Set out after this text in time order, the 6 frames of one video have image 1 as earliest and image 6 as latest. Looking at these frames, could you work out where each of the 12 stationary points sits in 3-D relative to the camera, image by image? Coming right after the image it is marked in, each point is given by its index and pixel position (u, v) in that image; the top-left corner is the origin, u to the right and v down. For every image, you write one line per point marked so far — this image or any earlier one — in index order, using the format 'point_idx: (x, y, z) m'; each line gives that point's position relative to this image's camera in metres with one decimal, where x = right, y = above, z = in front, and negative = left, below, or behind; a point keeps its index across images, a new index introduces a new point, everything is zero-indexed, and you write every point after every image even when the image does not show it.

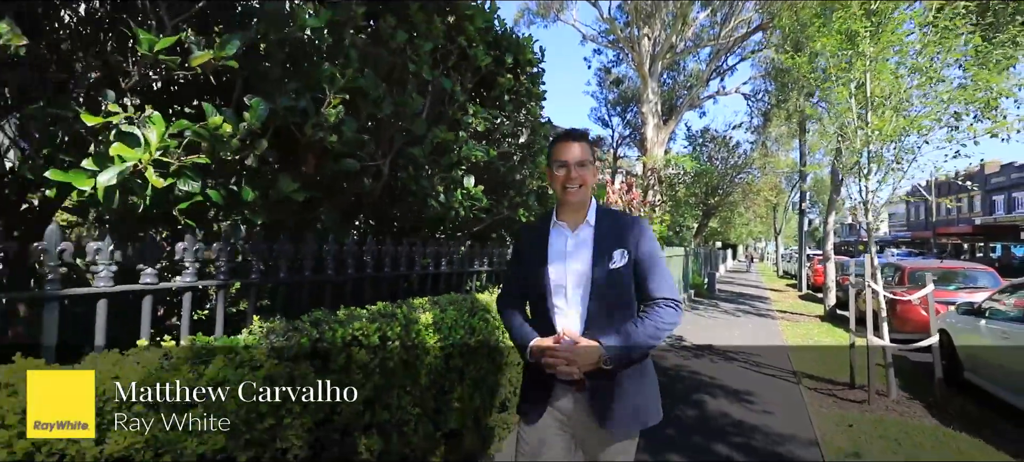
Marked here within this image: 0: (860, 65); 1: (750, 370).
0: (+5.3, +2.6, +7.3) m
1: (+4.9, -2.9, +9.8) m
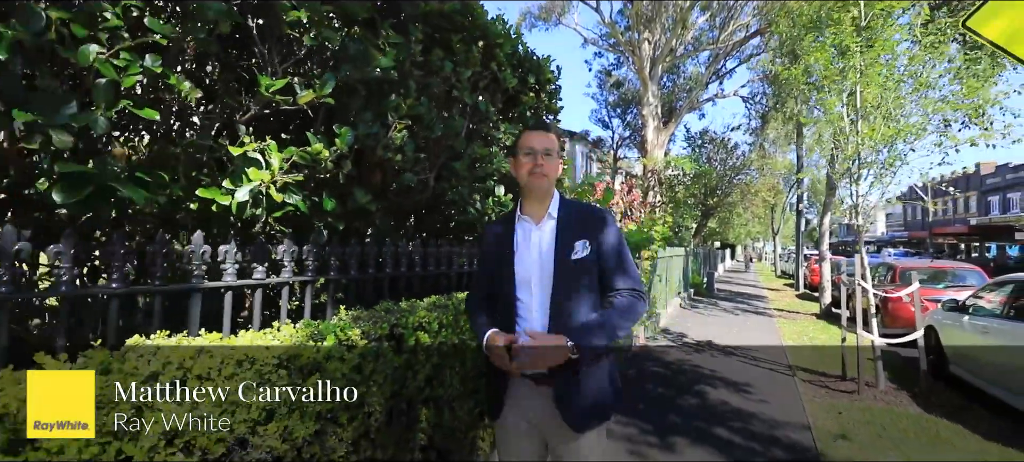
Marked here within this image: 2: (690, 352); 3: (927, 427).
0: (+5.6, +2.5, +7.9) m
1: (+5.1, -2.9, +10.4) m
2: (+4.2, -2.9, +11.3) m
3: (+6.1, -2.9, +7.1) m
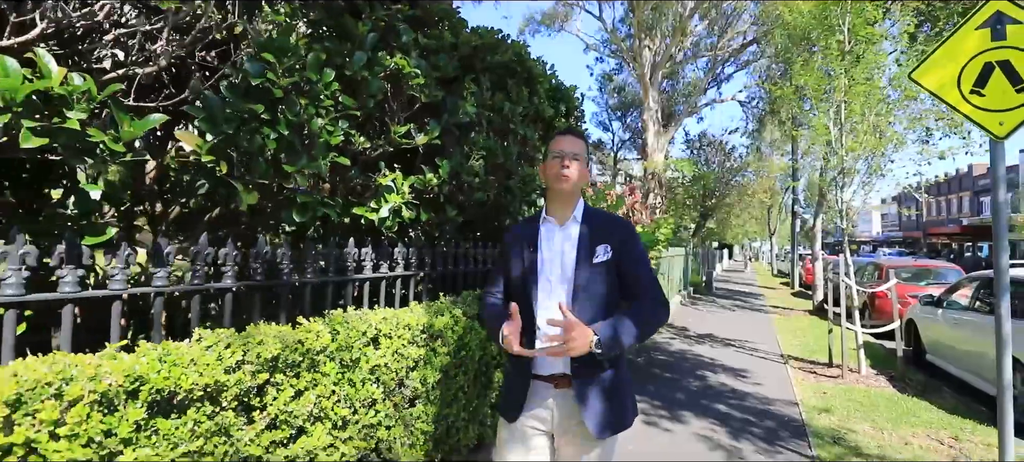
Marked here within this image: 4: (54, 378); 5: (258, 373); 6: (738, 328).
0: (+6.0, +2.5, +9.0) m
1: (+5.6, -3.0, +11.5) m
2: (+4.6, -2.9, +12.4) m
3: (+6.6, -3.0, +8.2) m
4: (-1.7, -0.5, +1.8) m
5: (-1.3, -0.7, +2.4) m
6: (+7.0, -3.0, +14.7) m
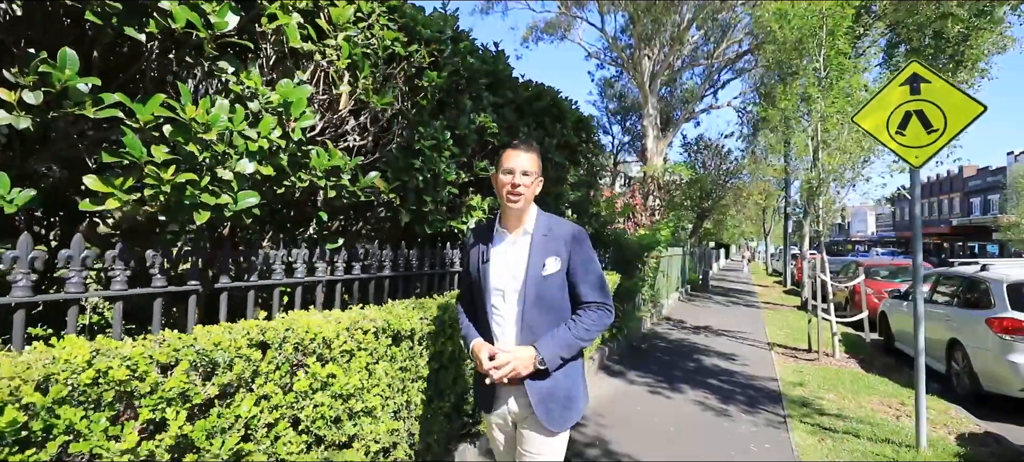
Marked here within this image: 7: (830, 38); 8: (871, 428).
0: (+6.6, +2.4, +10.6) m
1: (+6.1, -3.0, +13.1) m
2: (+5.1, -3.0, +14.0) m
3: (+7.2, -3.0, +9.8) m
4: (-1.2, -0.6, +3.3) m
5: (-0.7, -0.8, +4.0) m
6: (+7.5, -3.1, +16.3) m
7: (+7.3, +4.6, +11.0) m
8: (+5.3, -2.9, +7.2) m
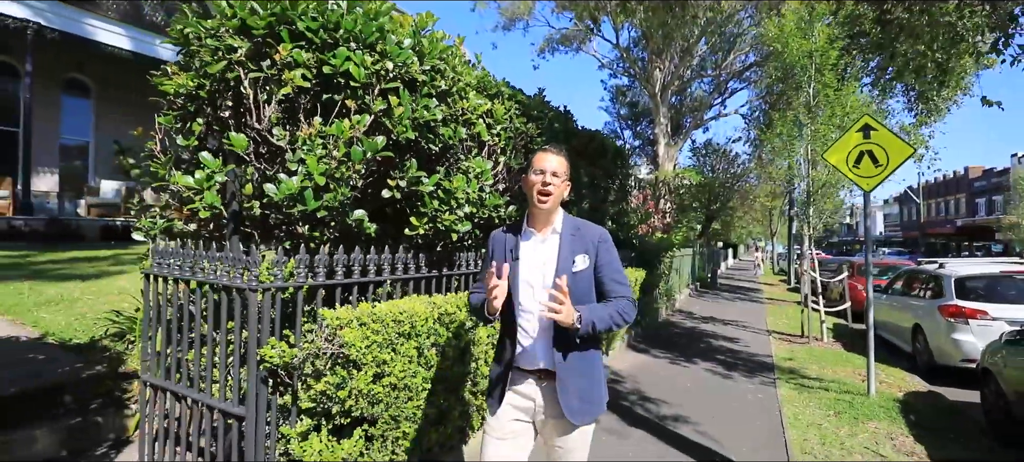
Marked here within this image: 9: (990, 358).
0: (+7.8, +2.3, +12.9) m
1: (+7.3, -3.2, +15.5) m
2: (+6.4, -3.1, +16.3) m
3: (+8.3, -3.2, +12.1) m
4: (-0.1, -0.8, +5.8) m
5: (+0.4, -0.9, +6.4) m
6: (+8.7, -3.2, +18.6) m
7: (+8.5, +4.5, +13.3) m
8: (+6.5, -3.1, +9.5) m
9: (+8.0, -2.1, +8.0) m
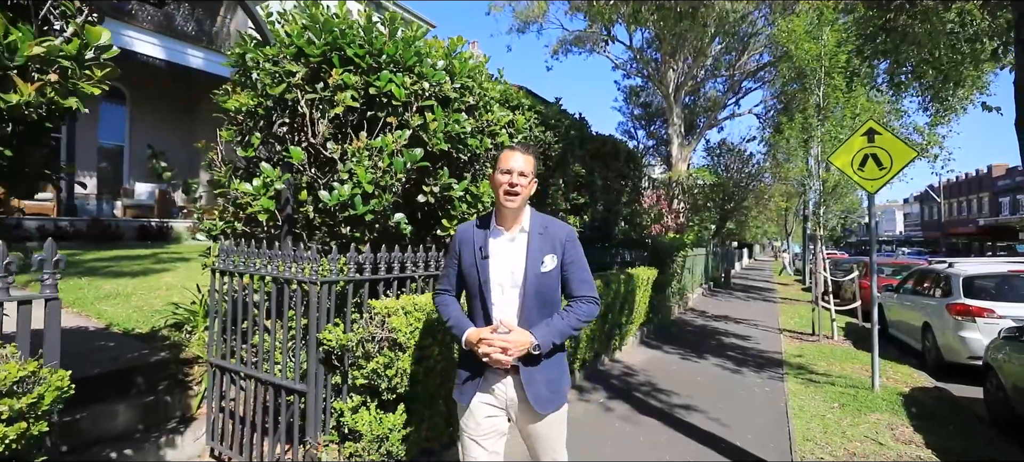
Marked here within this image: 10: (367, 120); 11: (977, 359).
0: (+8.2, +2.3, +13.2) m
1: (+7.9, -3.2, +15.8) m
2: (+6.9, -3.1, +16.6) m
3: (+8.8, -3.2, +12.4) m
4: (+0.2, -0.8, +6.3) m
5: (+0.7, -0.9, +6.9) m
6: (+9.4, -3.2, +18.9) m
7: (+9.0, +4.5, +13.6) m
8: (+6.8, -3.1, +9.8) m
9: (+8.3, -2.1, +8.3) m
10: (-1.5, +1.1, +4.8) m
11: (+10.0, -2.7, +10.3) m
